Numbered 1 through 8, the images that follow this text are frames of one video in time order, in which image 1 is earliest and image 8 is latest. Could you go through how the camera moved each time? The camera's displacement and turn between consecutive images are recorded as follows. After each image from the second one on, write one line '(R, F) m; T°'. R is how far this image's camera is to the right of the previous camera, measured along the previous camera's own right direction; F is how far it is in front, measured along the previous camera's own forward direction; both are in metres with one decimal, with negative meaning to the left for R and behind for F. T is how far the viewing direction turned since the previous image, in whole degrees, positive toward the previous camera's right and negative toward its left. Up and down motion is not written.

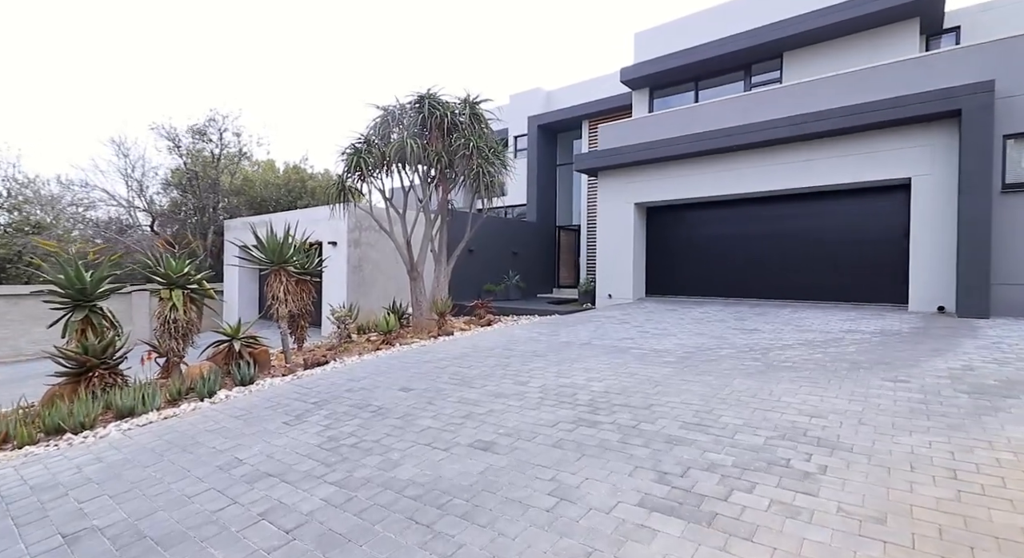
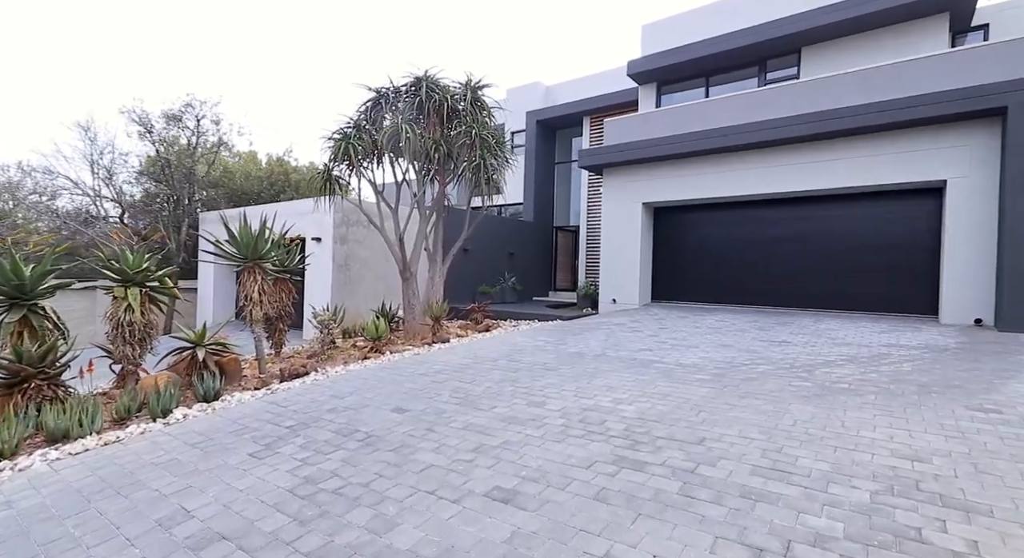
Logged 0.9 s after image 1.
(-0.3, +0.8) m; +1°
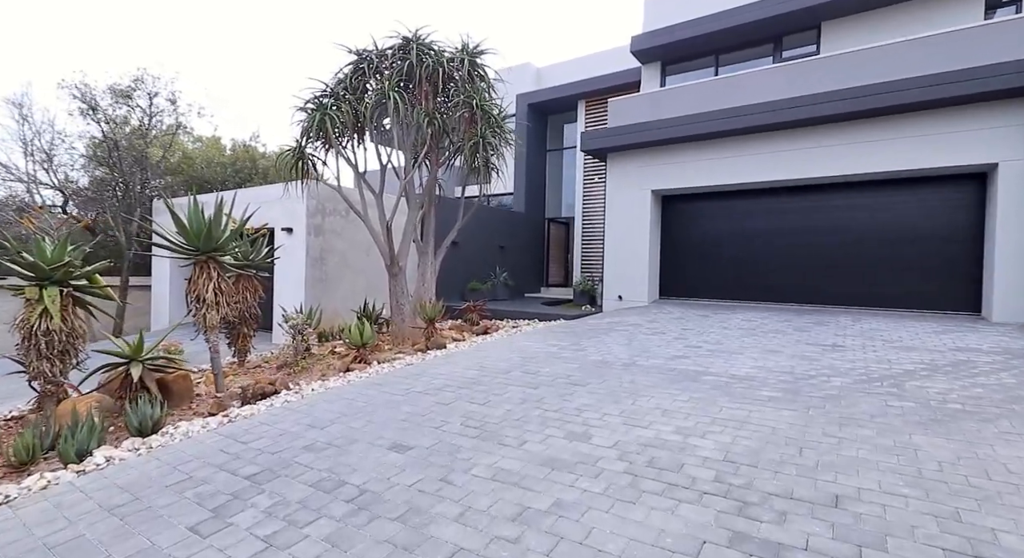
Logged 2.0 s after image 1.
(-0.4, +1.1) m; +3°
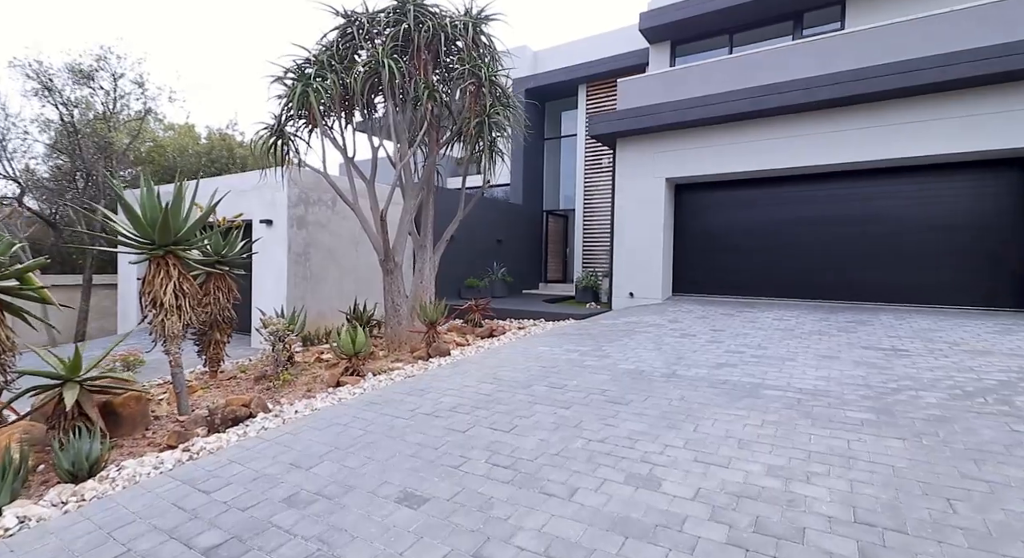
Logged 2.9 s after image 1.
(-0.3, +0.9) m; +2°
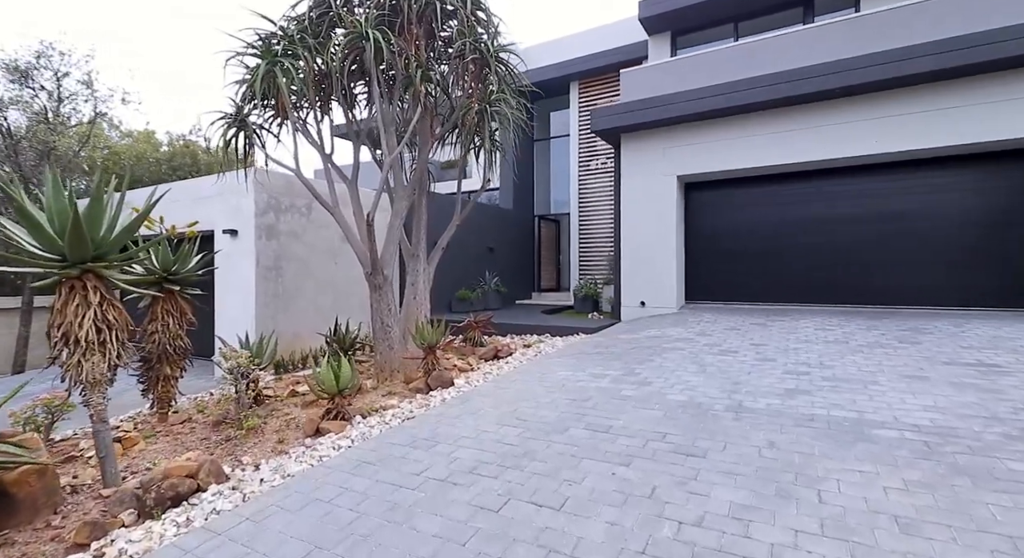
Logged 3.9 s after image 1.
(-0.3, +1.0) m; +2°
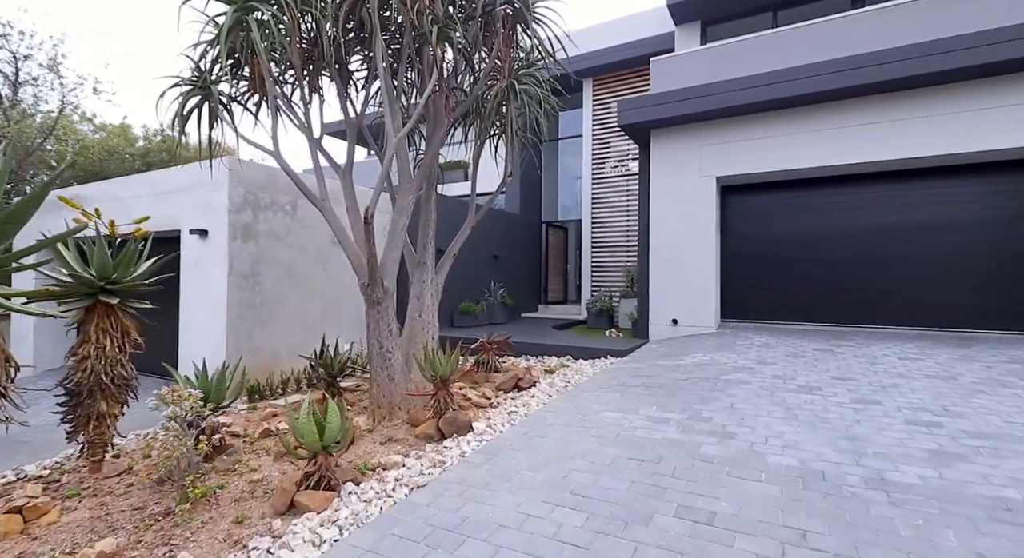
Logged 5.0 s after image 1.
(-0.3, +1.1) m; +1°
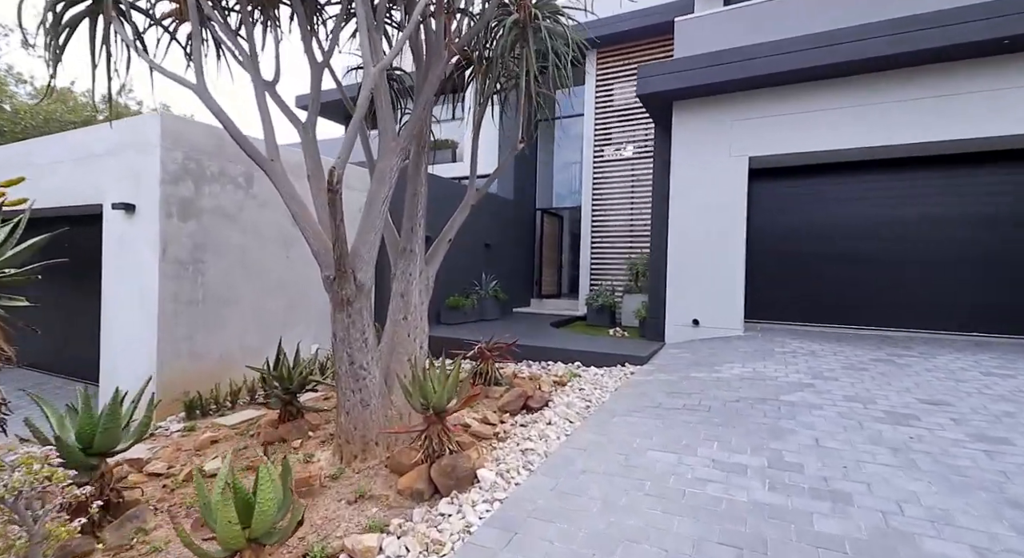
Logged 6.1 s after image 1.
(-0.2, +1.1) m; +2°
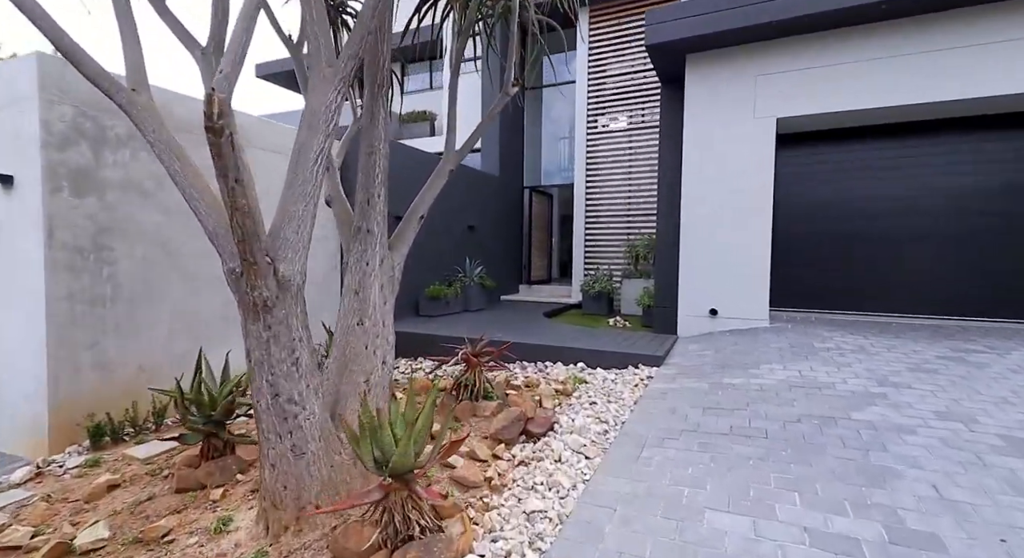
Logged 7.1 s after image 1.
(-0.1, +1.0) m; +2°
